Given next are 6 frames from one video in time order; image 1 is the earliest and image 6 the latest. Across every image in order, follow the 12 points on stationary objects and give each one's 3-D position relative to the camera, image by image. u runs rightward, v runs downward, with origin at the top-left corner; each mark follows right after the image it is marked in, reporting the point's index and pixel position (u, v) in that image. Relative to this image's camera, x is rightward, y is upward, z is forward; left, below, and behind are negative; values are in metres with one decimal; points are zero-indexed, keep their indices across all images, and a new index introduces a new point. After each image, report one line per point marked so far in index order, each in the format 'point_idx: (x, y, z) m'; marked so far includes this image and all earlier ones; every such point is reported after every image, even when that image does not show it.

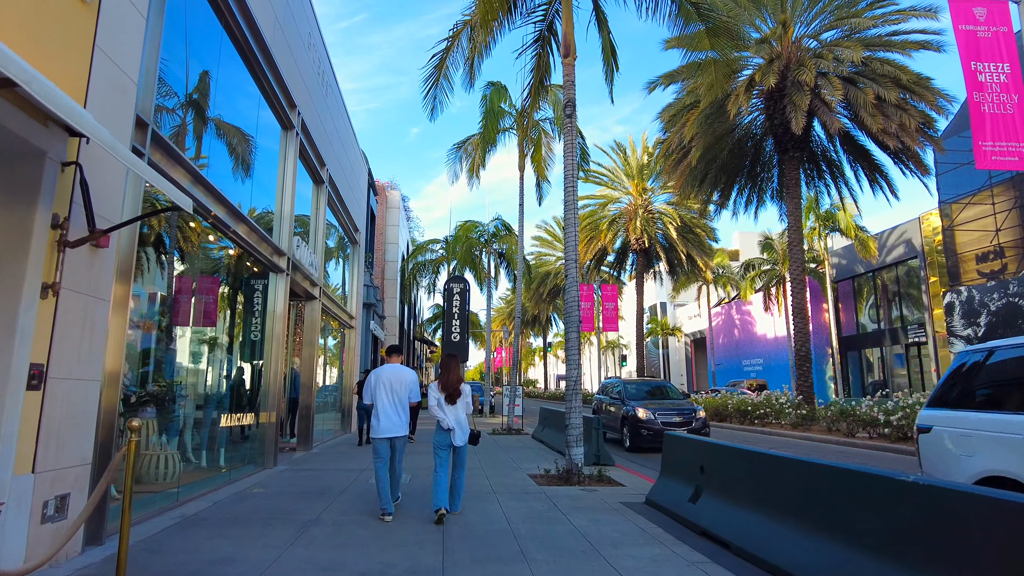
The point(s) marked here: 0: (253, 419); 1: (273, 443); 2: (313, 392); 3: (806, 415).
0: (-4.2, -2.1, +10.3) m
1: (-3.9, -2.6, +10.5) m
2: (-4.1, -2.1, +13.2) m
3: (+7.8, -3.3, +16.8) m
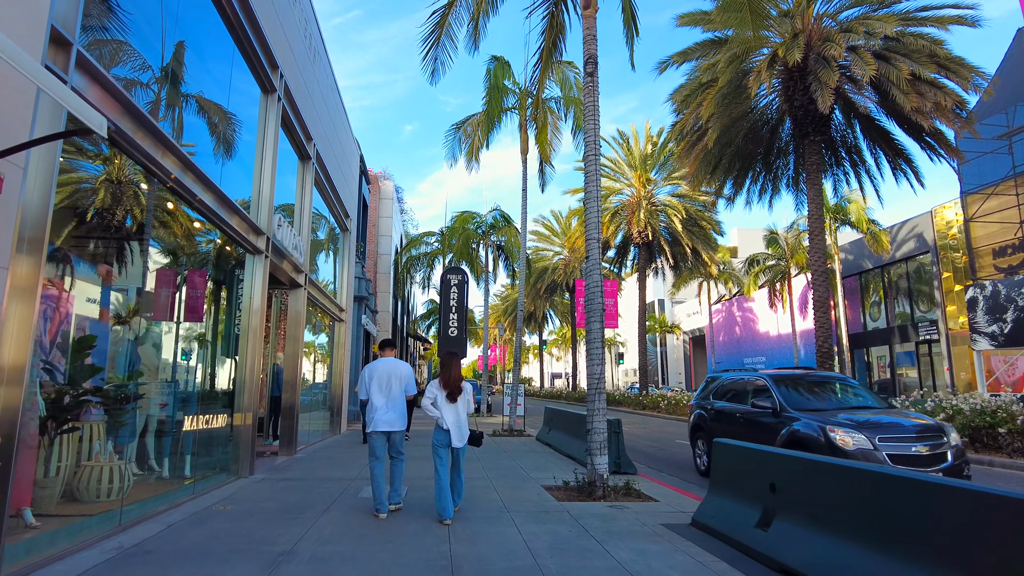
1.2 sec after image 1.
0: (-4.0, -1.9, +9.0) m
1: (-3.8, -2.3, +9.3) m
2: (-4.0, -1.9, +11.9) m
3: (+7.8, -3.1, +15.6) m
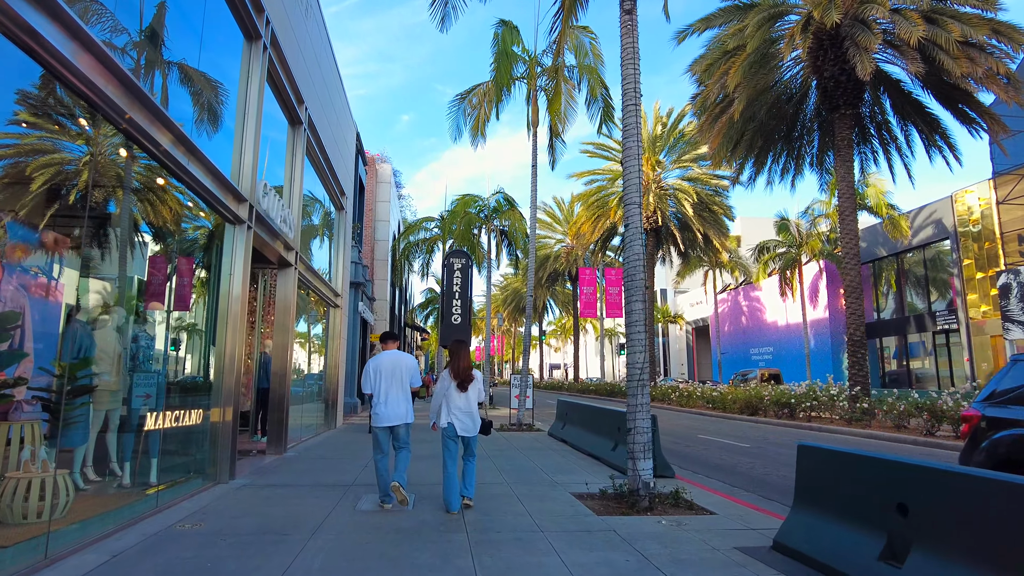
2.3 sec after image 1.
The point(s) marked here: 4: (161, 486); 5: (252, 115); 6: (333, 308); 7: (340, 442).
0: (-3.8, -1.6, +7.8) m
1: (-3.5, -2.0, +8.0) m
2: (-3.7, -1.5, +10.7) m
3: (+8.1, -2.7, +14.5) m
4: (-3.7, -2.1, +6.7) m
5: (-3.8, +2.5, +9.3) m
6: (-4.9, -0.6, +17.5) m
7: (-3.4, -3.1, +12.8) m
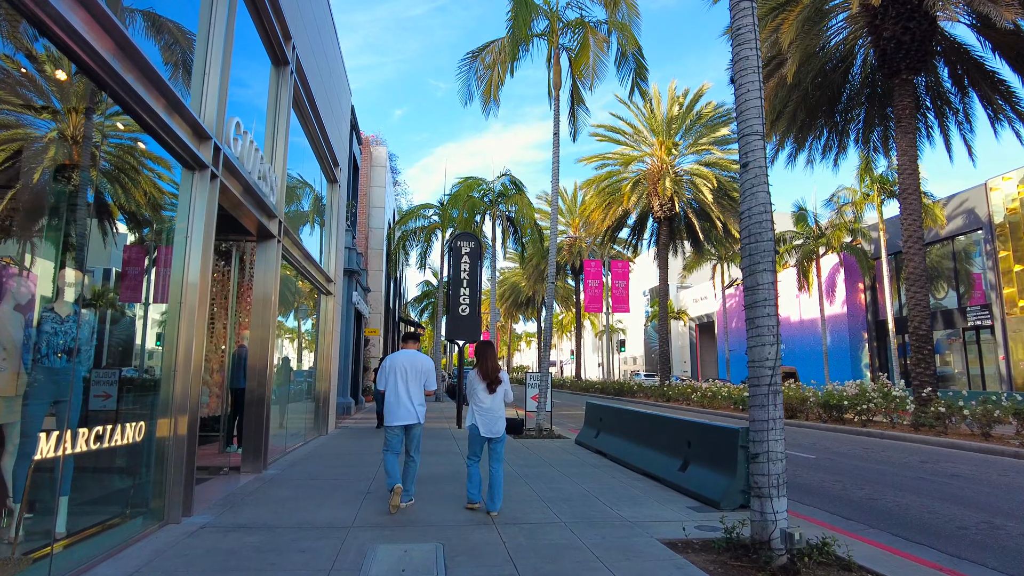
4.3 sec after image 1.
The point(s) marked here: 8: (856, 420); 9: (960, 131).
0: (-3.3, -1.3, +5.7) m
1: (-3.0, -1.7, +6.0) m
2: (-3.3, -1.2, +8.6) m
3: (+8.5, -2.4, +12.6) m
4: (-3.1, -1.8, +4.7) m
5: (-3.3, +2.8, +7.2) m
6: (-4.5, -0.2, +15.4) m
7: (-3.0, -2.8, +10.7) m
8: (+8.2, -3.1, +15.3) m
9: (+11.5, +4.0, +16.5) m
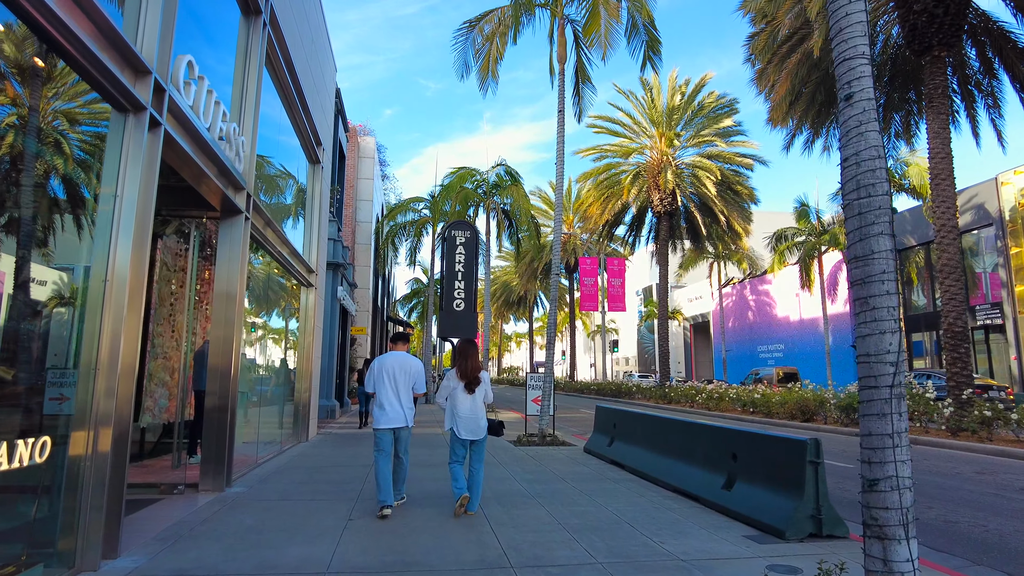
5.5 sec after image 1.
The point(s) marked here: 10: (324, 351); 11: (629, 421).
0: (-3.1, -1.1, +4.5) m
1: (-2.9, -1.5, +4.7) m
2: (-3.2, -1.1, +7.3) m
3: (+8.5, -2.3, +11.5) m
4: (-3.0, -1.6, +3.4) m
5: (-3.1, +3.0, +5.9) m
6: (-4.5, 0.0, +14.1) m
7: (-2.9, -2.6, +9.5) m
8: (+8.1, -3.0, +14.2) m
9: (+11.5, +4.2, +15.5) m
10: (-5.0, -1.7, +17.1) m
11: (+1.7, -1.9, +9.1) m
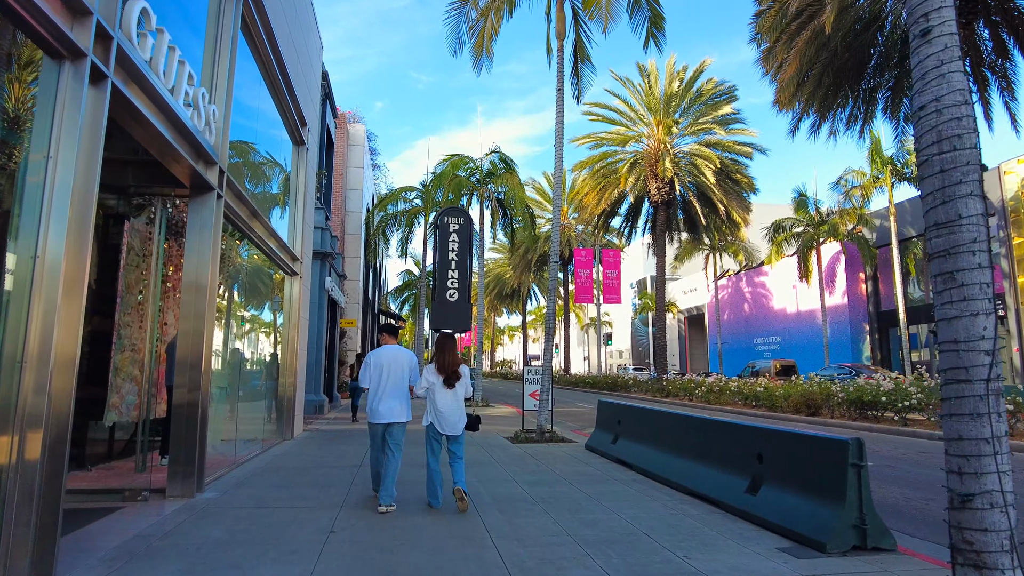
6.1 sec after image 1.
0: (-3.1, -1.0, +3.8) m
1: (-2.8, -1.4, +4.0) m
2: (-3.2, -0.9, +6.7) m
3: (+8.5, -2.1, +11.0) m
4: (-2.9, -1.5, +2.7) m
5: (-3.1, +3.1, +5.2) m
6: (-4.6, +0.2, +13.4) m
7: (-2.9, -2.4, +8.8) m
8: (+8.1, -2.8, +13.6) m
9: (+11.4, +4.4, +14.9) m
10: (-5.1, -1.4, +16.4) m
11: (+1.7, -1.7, +8.5) m
